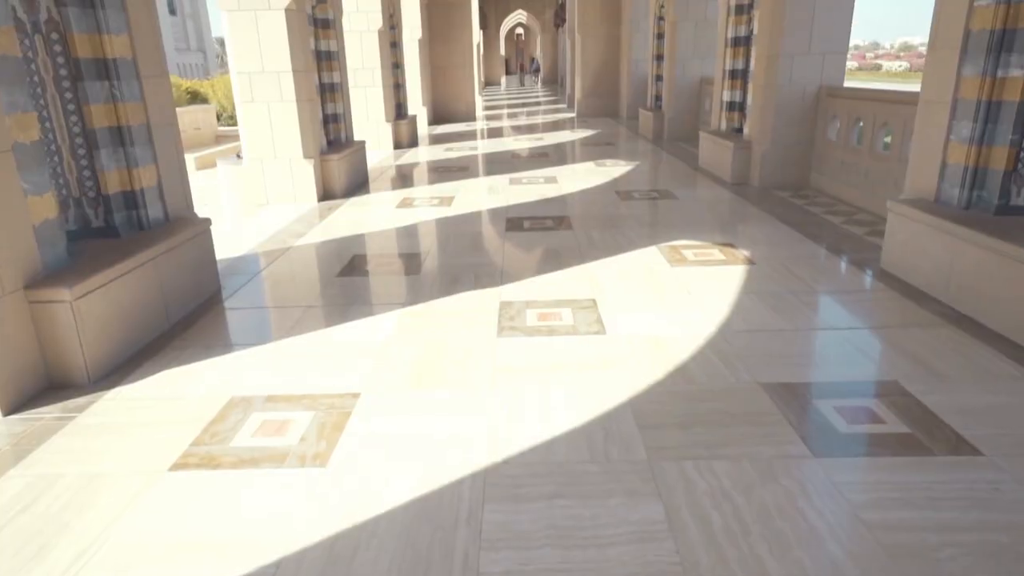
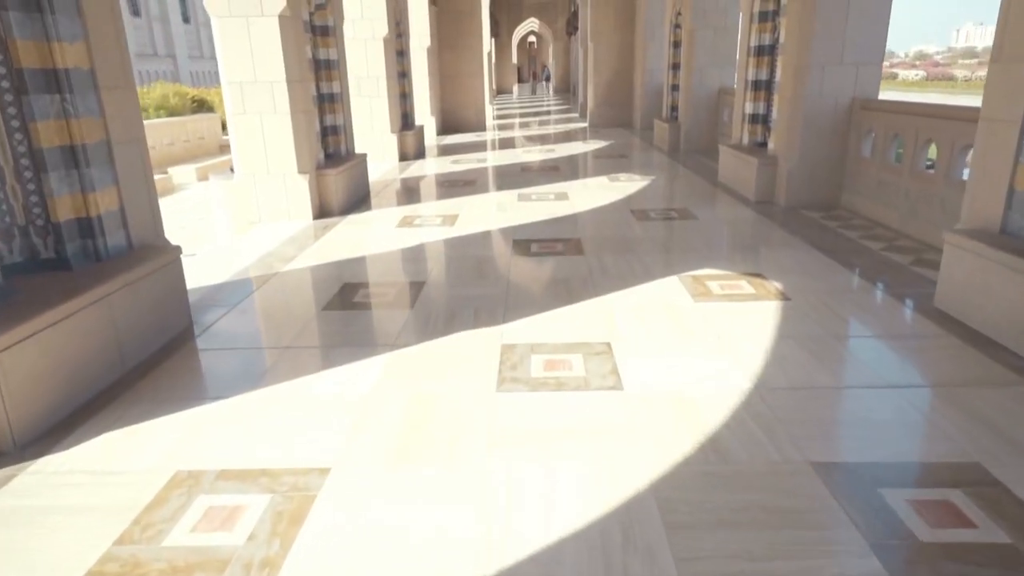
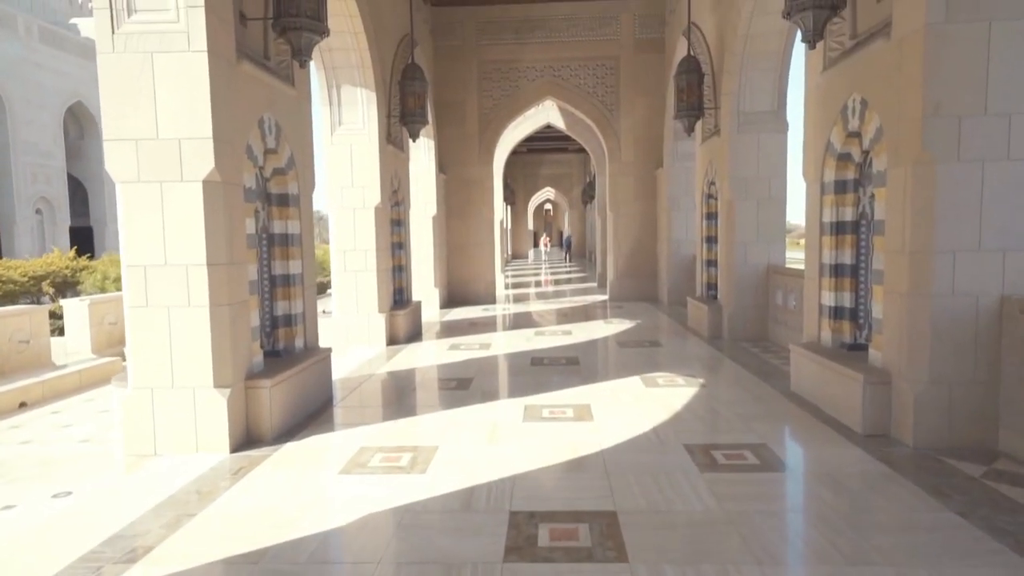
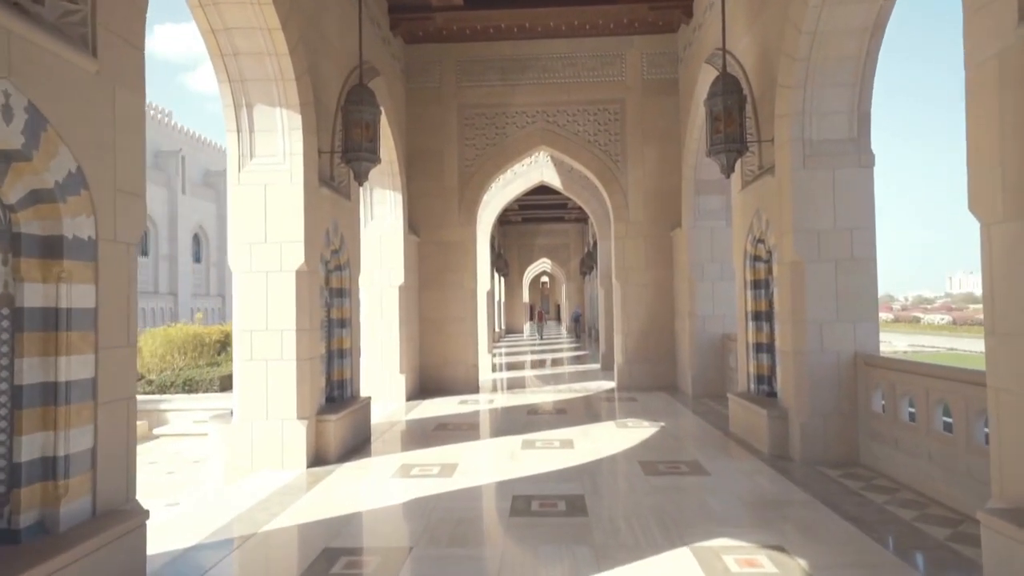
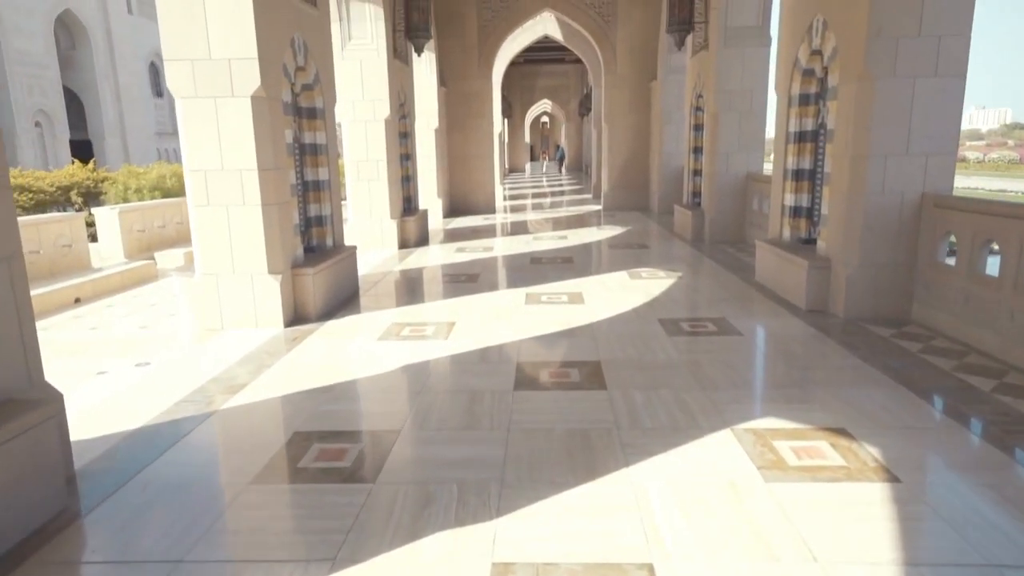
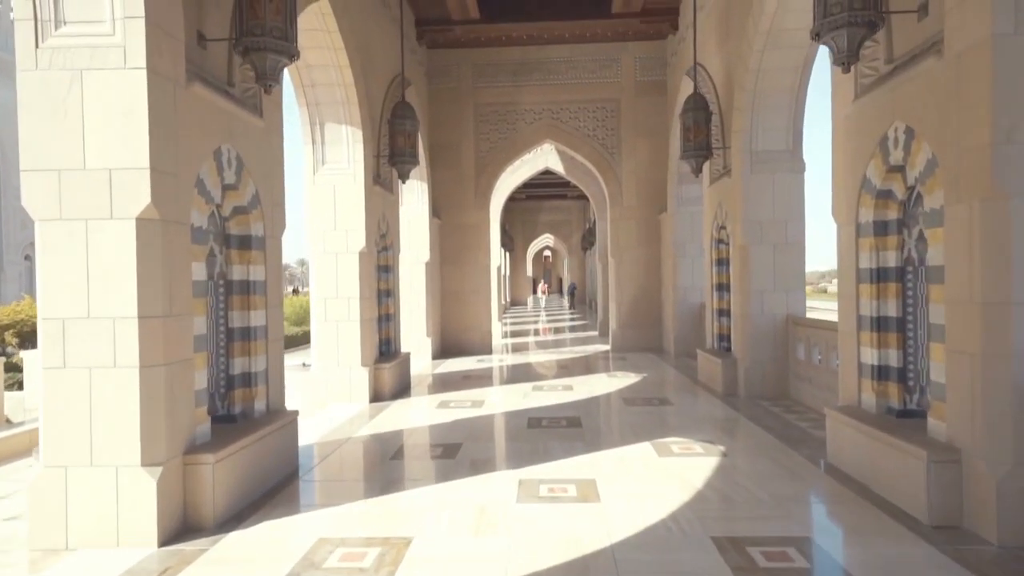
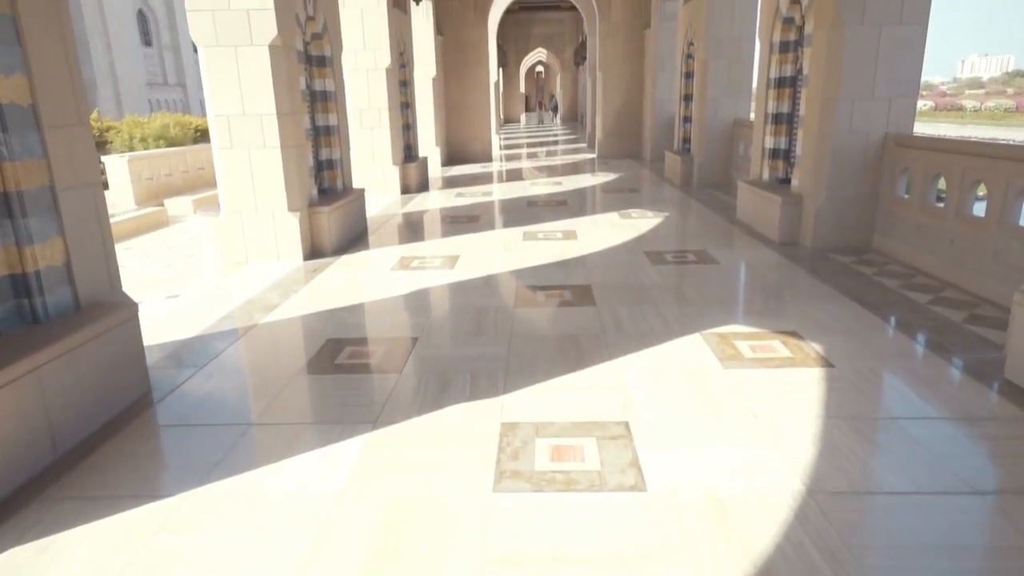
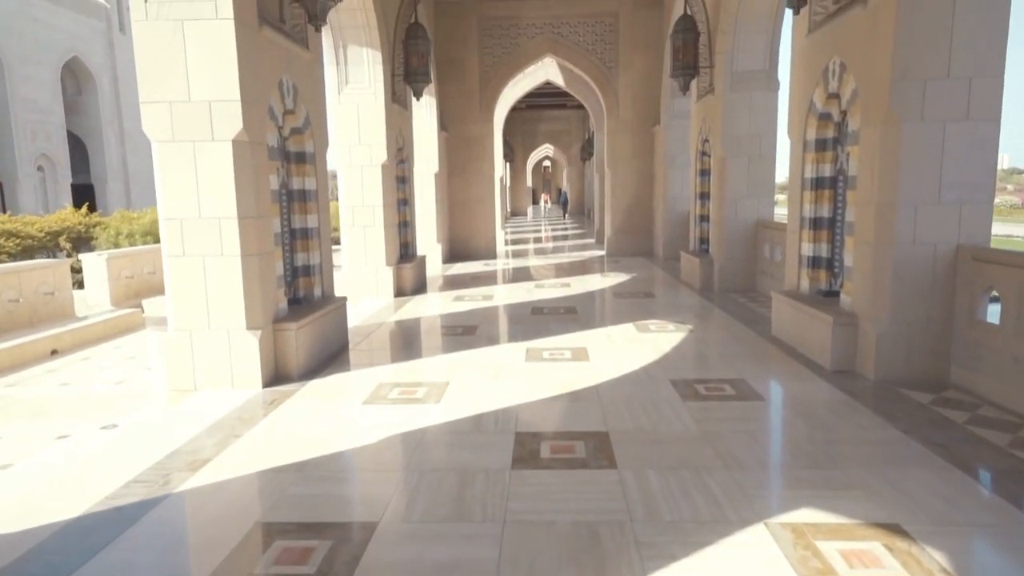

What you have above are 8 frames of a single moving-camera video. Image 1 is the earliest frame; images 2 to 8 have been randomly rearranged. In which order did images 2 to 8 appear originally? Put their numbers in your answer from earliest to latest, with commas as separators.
2, 7, 5, 8, 3, 6, 4
